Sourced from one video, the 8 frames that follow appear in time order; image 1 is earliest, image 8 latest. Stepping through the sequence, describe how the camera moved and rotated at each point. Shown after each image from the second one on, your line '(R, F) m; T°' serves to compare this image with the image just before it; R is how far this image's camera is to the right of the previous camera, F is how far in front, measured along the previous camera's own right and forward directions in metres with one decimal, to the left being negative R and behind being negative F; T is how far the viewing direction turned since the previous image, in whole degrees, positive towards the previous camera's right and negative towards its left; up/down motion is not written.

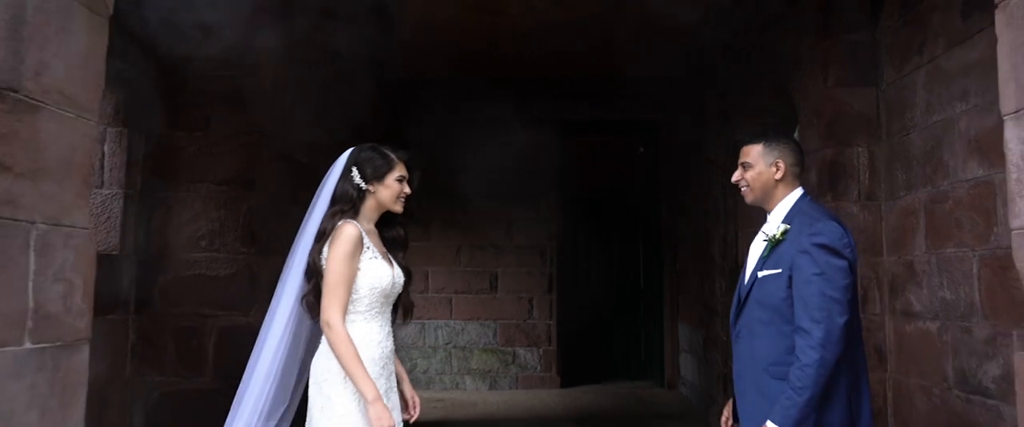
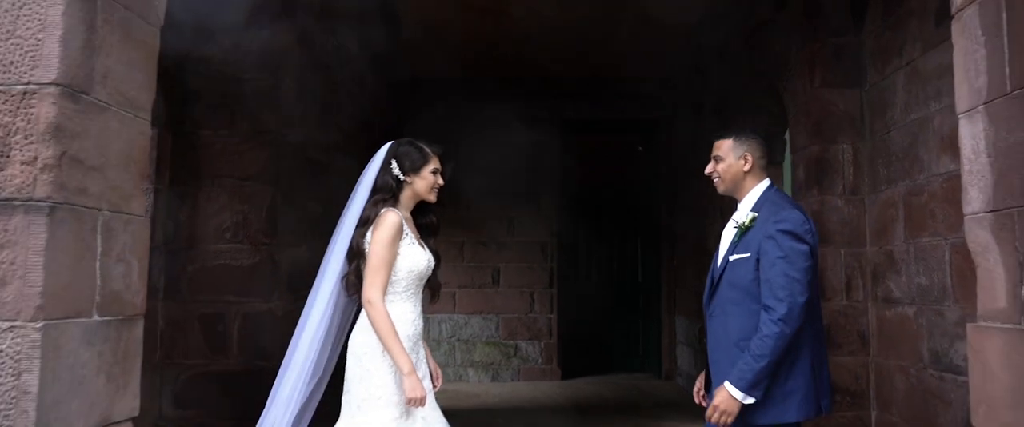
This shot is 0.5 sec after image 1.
(0.0, -0.2) m; 0°
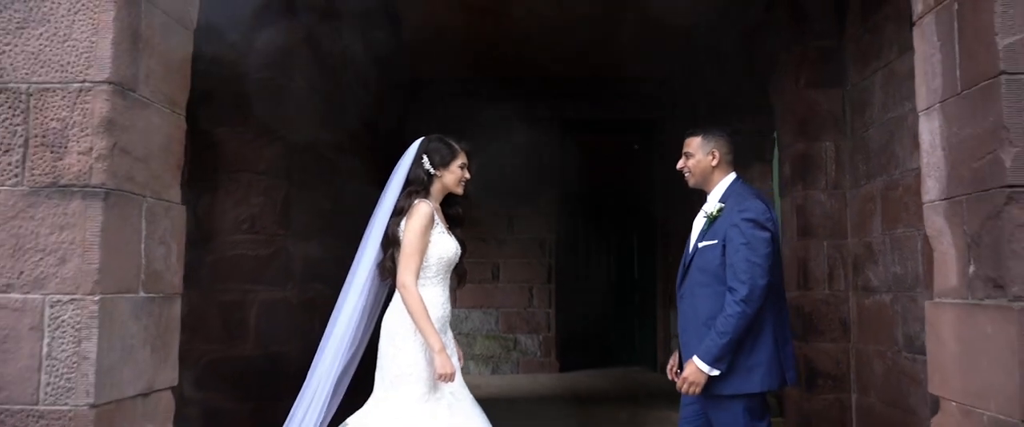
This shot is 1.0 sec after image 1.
(0.0, -0.2) m; 0°
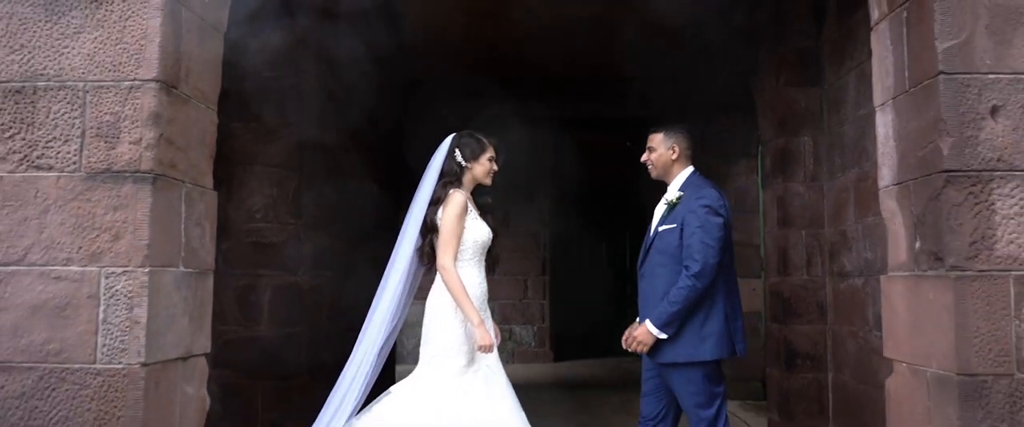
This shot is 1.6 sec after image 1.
(0.0, -0.2) m; 0°
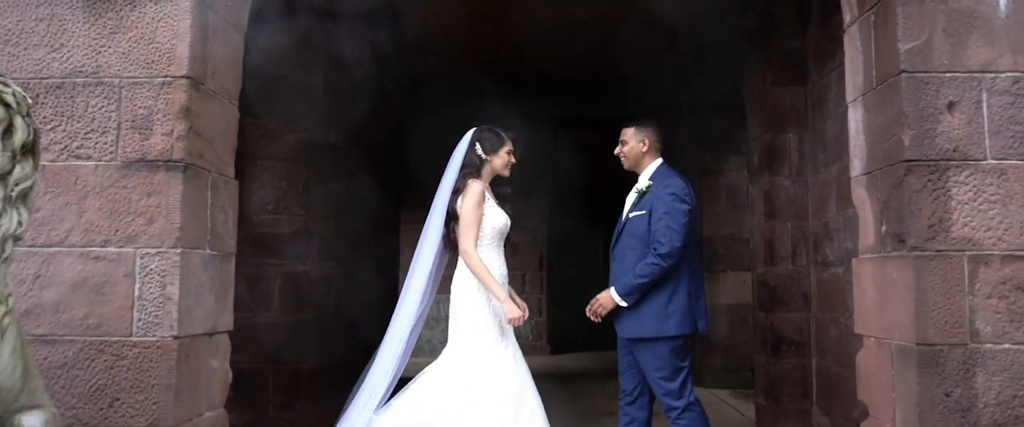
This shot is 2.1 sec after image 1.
(0.0, -0.2) m; 0°
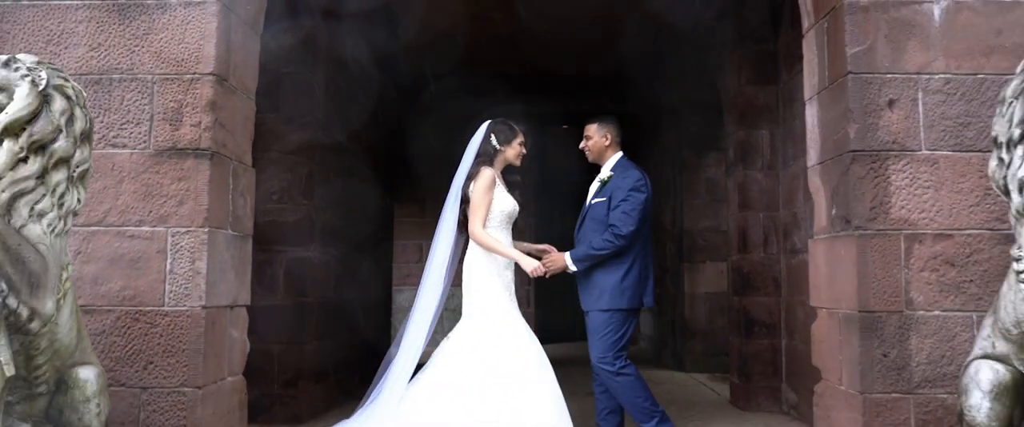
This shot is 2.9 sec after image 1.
(0.0, -0.3) m; +1°
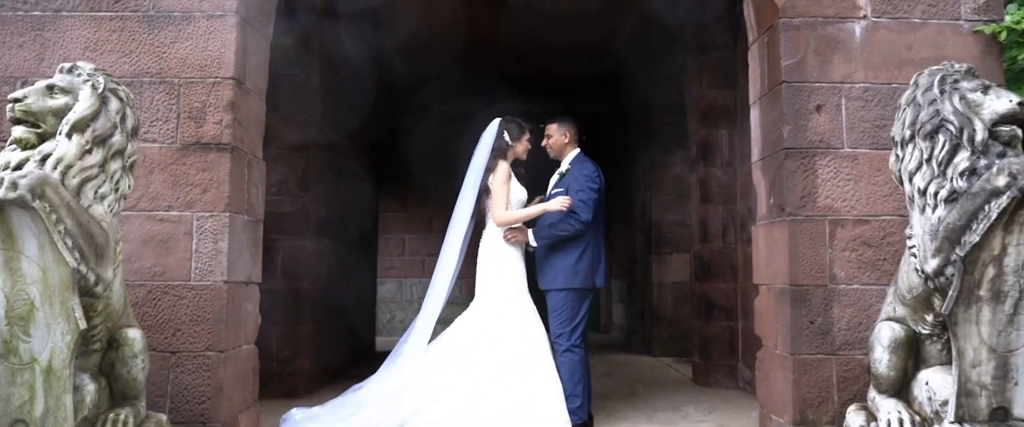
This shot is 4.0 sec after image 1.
(0.0, -0.4) m; +2°
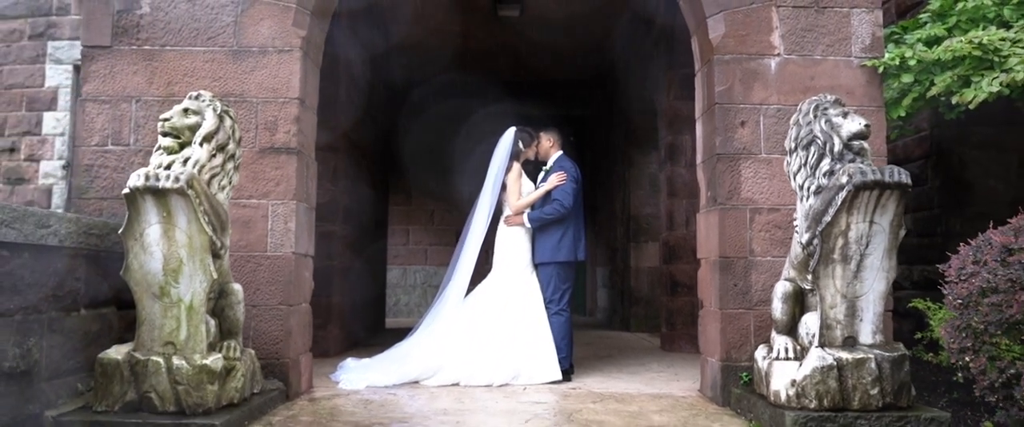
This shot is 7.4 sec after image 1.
(0.0, -0.9) m; +1°
